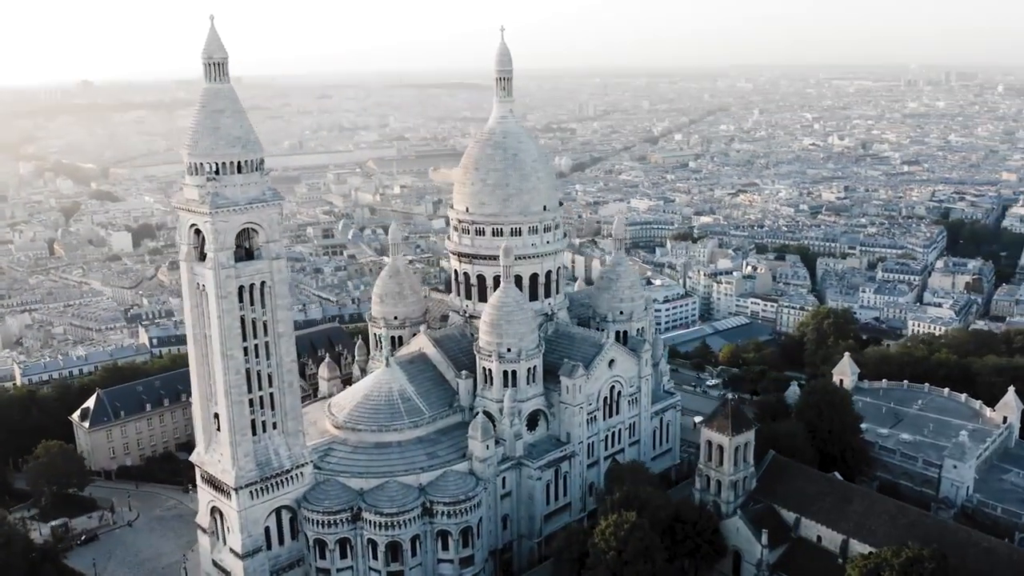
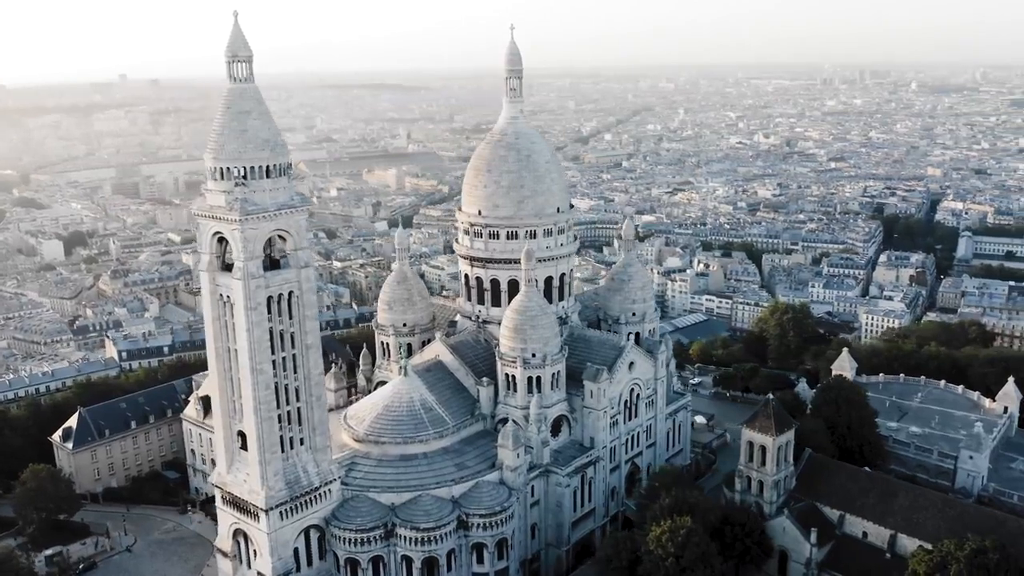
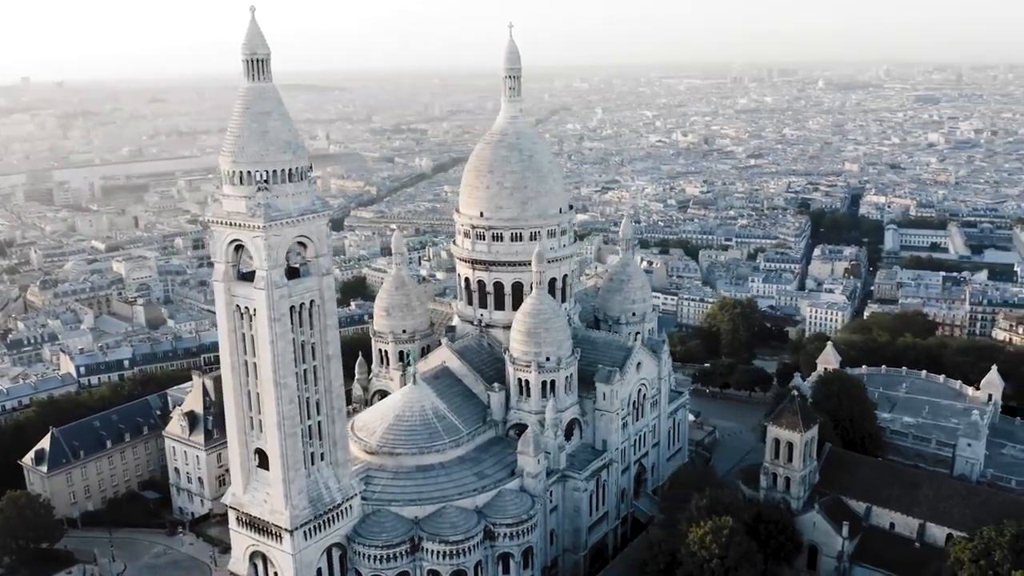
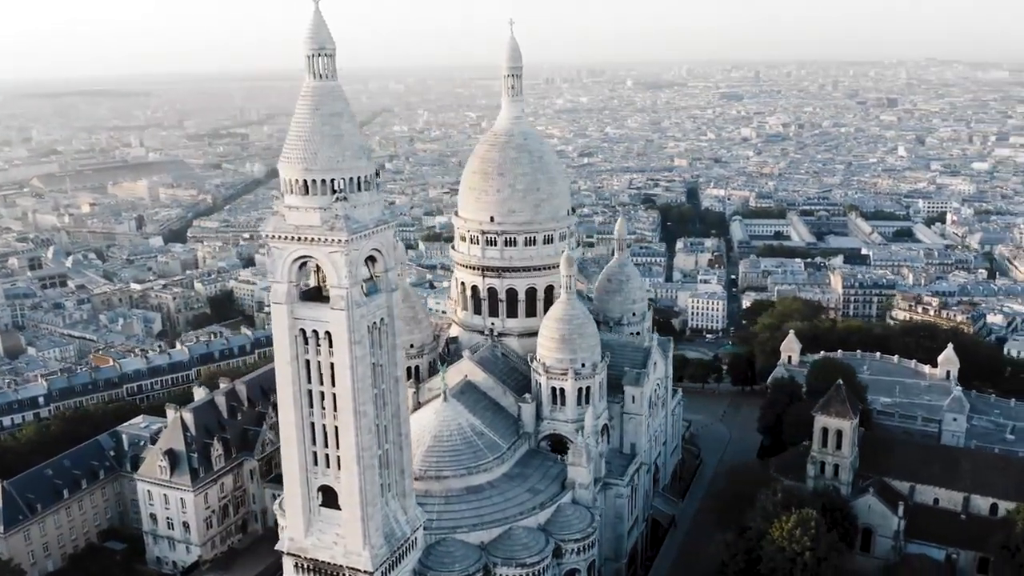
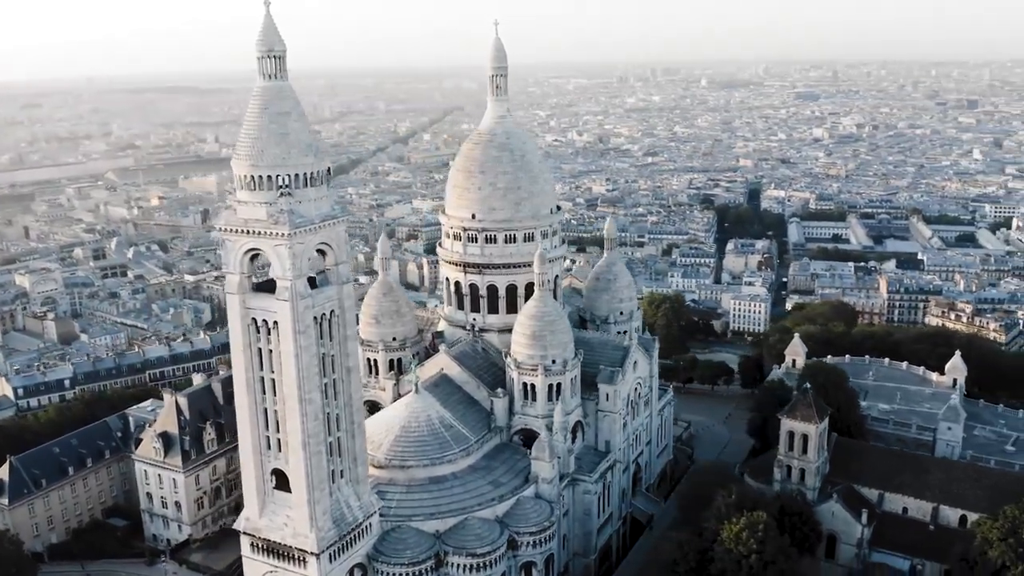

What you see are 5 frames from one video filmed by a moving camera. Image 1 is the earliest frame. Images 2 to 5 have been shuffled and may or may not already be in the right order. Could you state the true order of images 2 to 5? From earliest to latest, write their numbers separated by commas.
2, 3, 5, 4
